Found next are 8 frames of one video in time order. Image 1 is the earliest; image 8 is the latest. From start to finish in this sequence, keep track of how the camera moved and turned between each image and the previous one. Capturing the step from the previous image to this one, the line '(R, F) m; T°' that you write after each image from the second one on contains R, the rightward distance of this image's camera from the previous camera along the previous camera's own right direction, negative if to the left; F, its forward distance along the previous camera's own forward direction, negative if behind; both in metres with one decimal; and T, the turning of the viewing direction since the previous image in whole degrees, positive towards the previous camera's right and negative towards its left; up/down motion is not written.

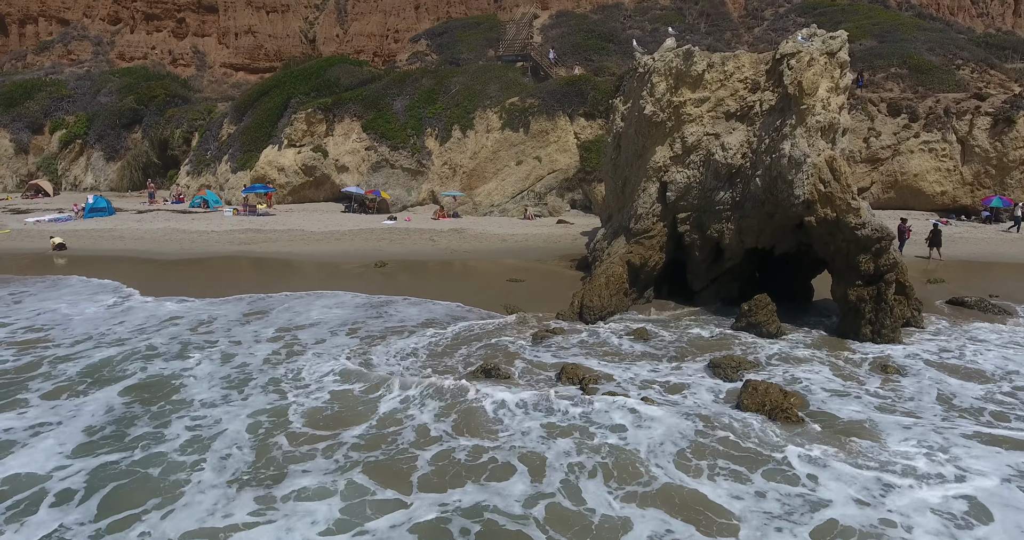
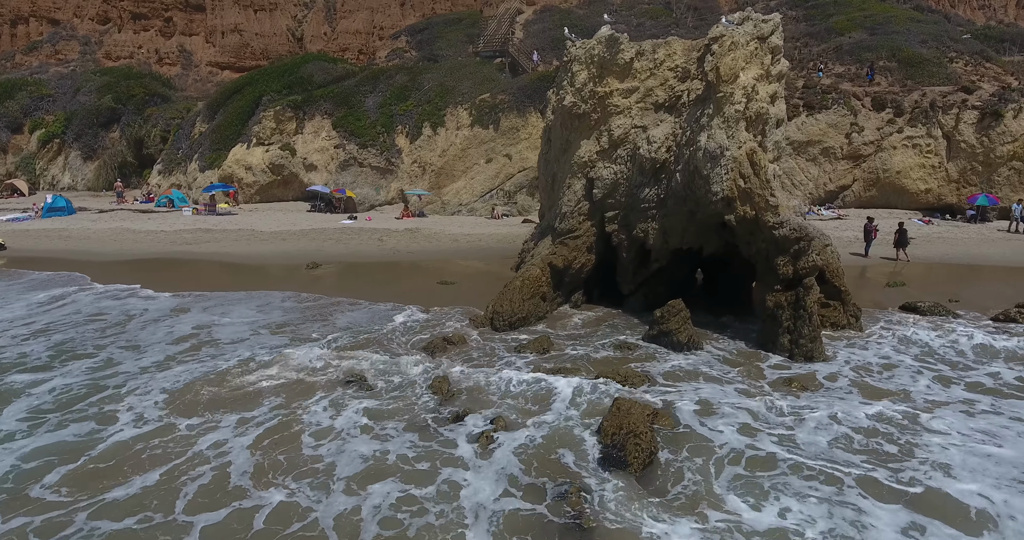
(+1.9, +0.8) m; -1°
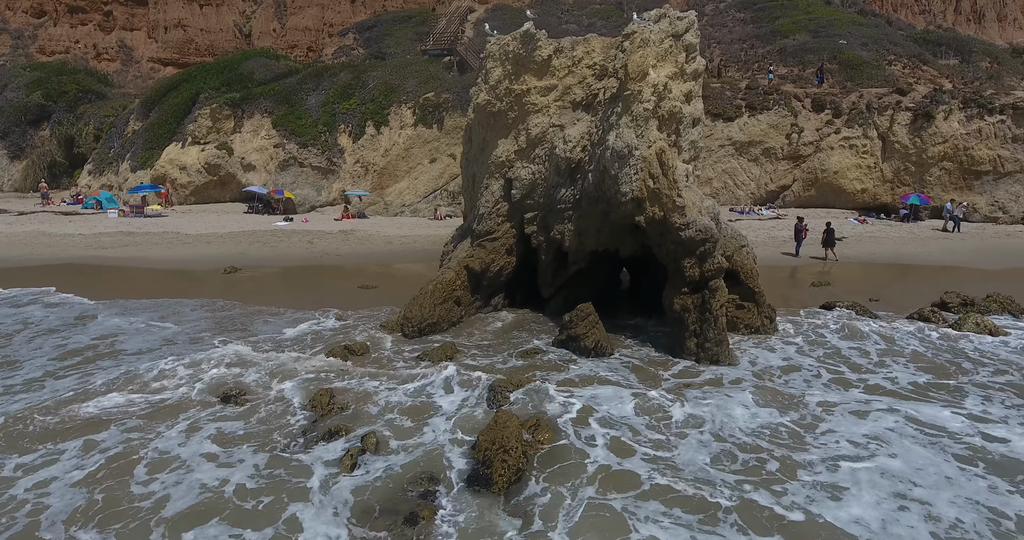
(+1.0, +0.4) m; +3°
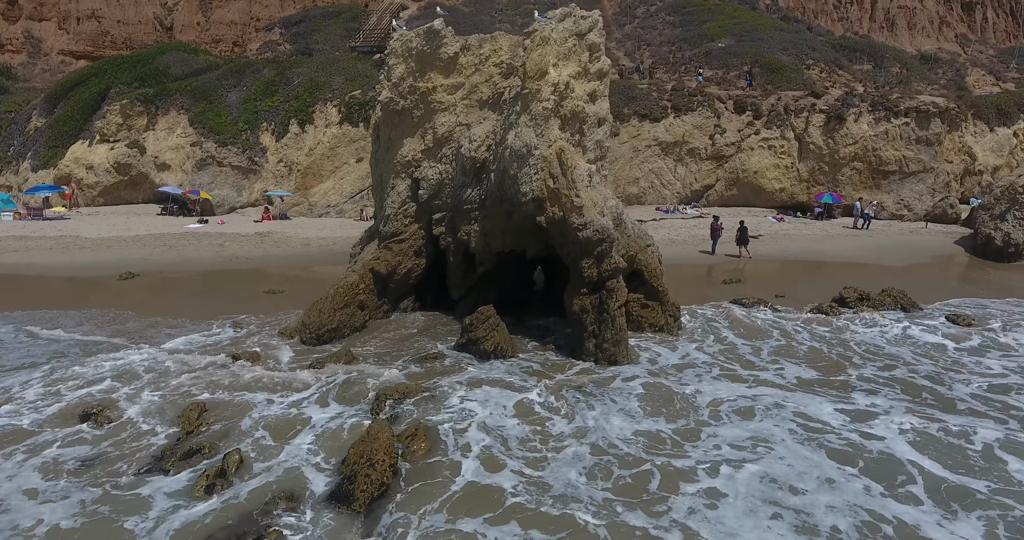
(+0.8, +0.2) m; +5°
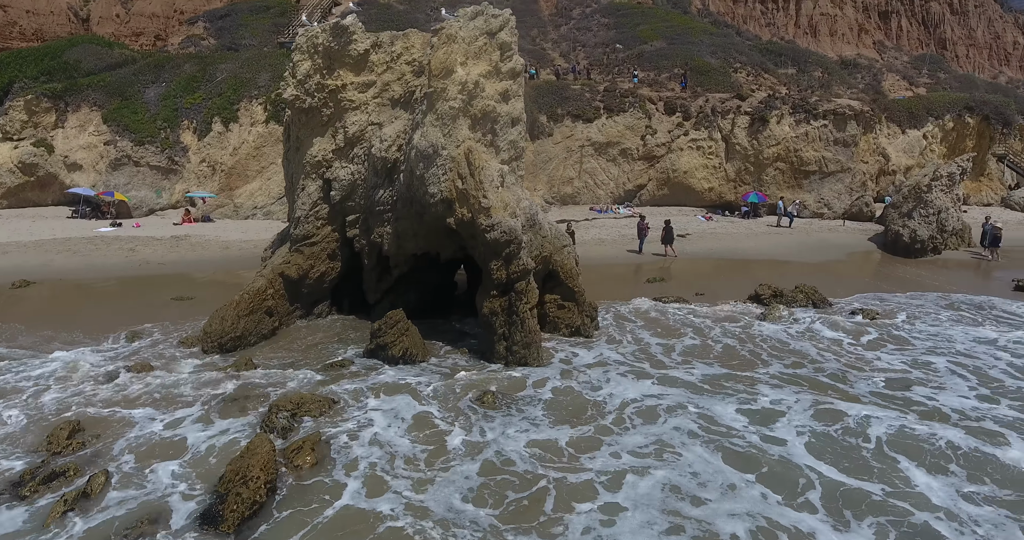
(+0.6, +0.1) m; +5°
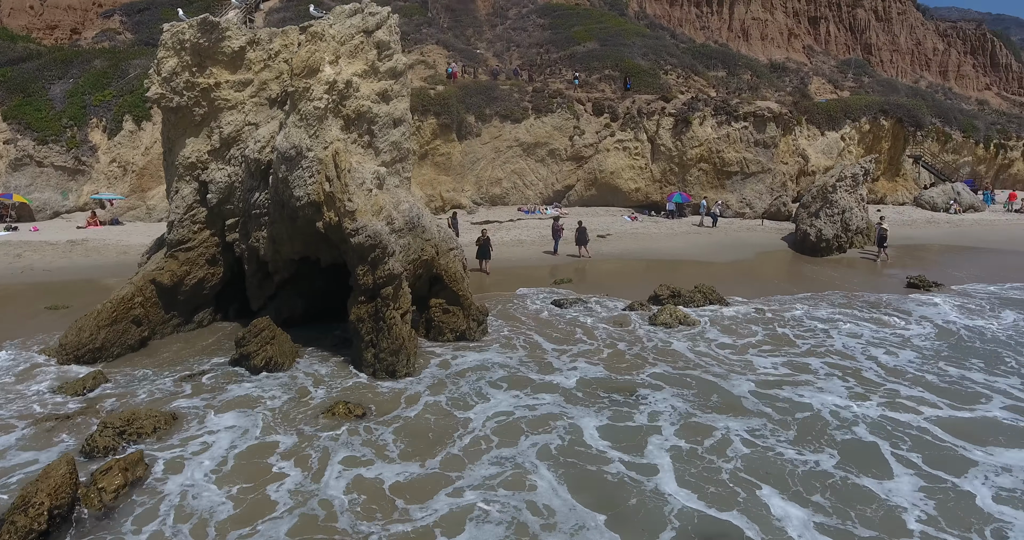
(+1.3, +0.1) m; +4°
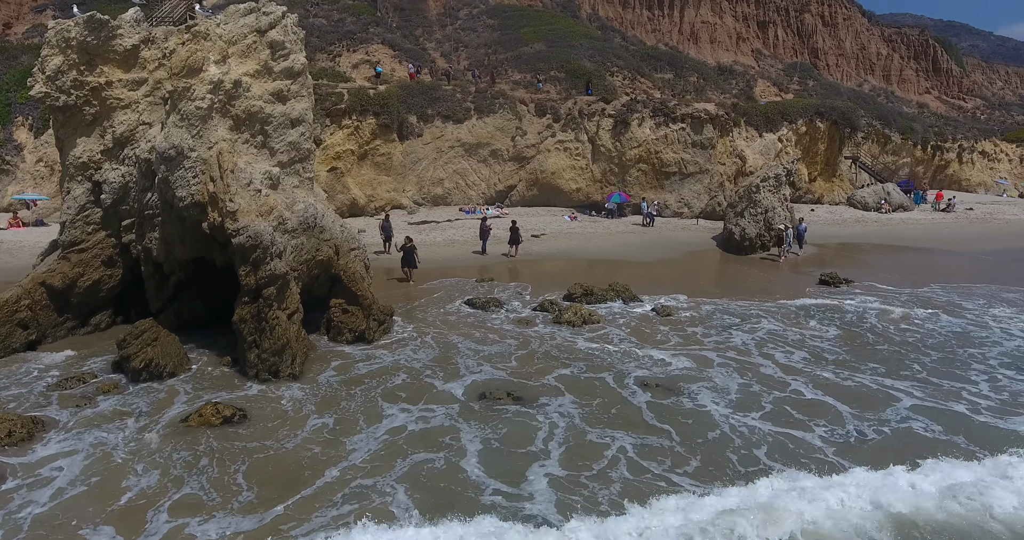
(+1.2, -0.1) m; +3°
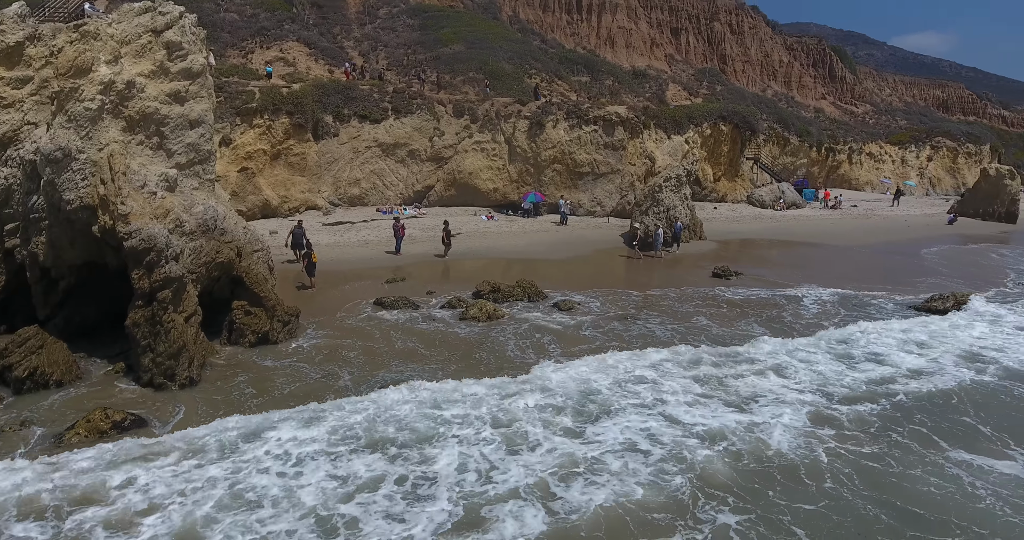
(+0.5, -0.5) m; +6°
